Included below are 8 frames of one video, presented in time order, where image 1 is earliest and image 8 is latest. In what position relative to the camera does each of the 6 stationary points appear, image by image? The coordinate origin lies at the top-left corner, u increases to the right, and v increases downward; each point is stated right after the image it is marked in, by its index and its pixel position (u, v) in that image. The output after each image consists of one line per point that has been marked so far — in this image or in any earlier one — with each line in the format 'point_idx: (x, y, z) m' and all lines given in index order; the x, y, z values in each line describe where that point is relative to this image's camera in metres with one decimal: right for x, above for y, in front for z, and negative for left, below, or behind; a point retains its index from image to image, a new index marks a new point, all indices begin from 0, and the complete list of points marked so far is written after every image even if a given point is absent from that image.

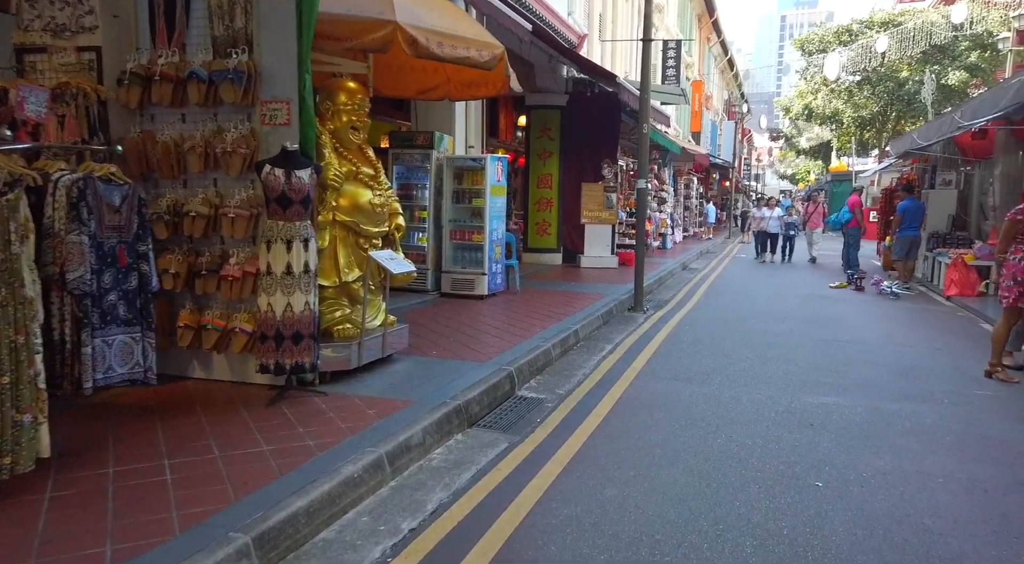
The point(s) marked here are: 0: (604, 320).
0: (+1.2, -0.5, +9.2) m
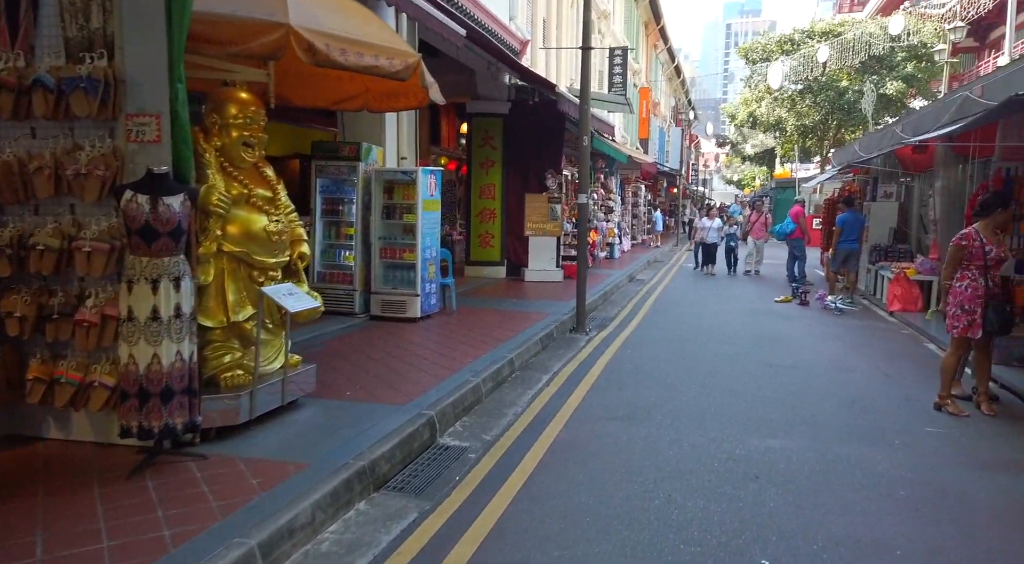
0: (+0.4, -0.7, +8.7) m
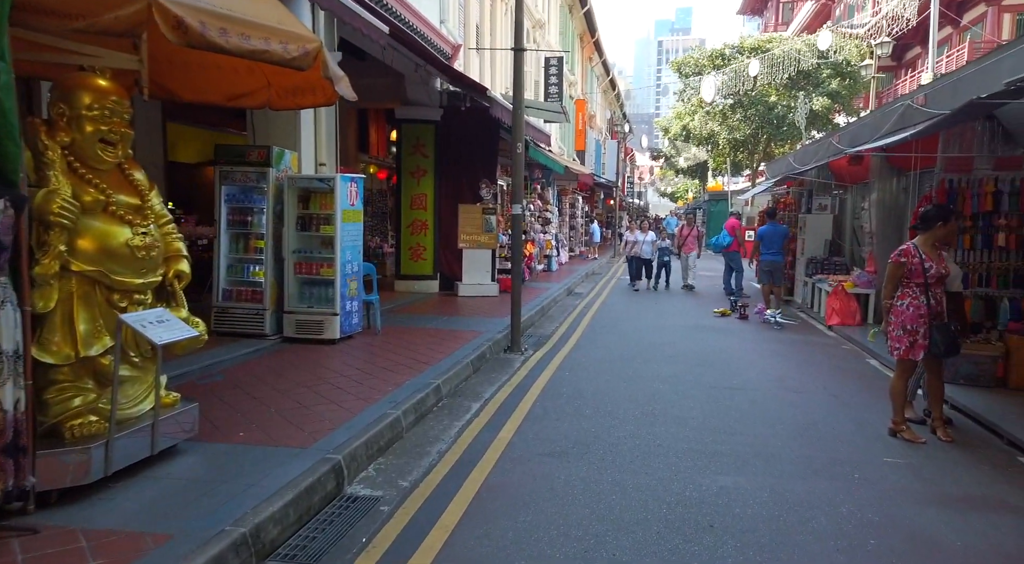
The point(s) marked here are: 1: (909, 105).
0: (-0.4, -0.9, +8.0) m
1: (+4.2, +1.9, +7.7) m
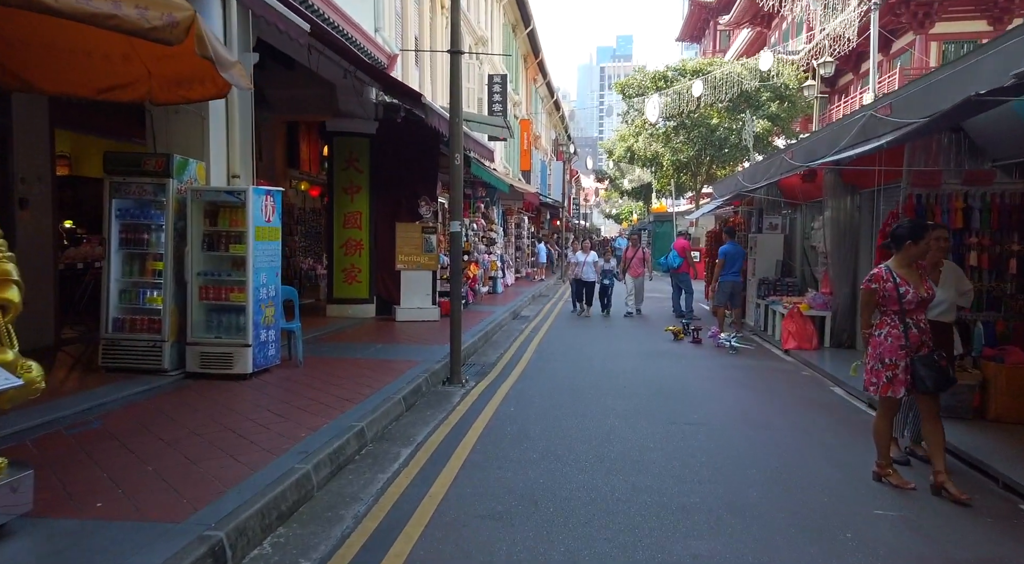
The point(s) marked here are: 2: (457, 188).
0: (-1.0, -1.2, +7.1) m
1: (+3.6, +1.7, +7.2) m
2: (-0.7, +1.1, +8.7) m
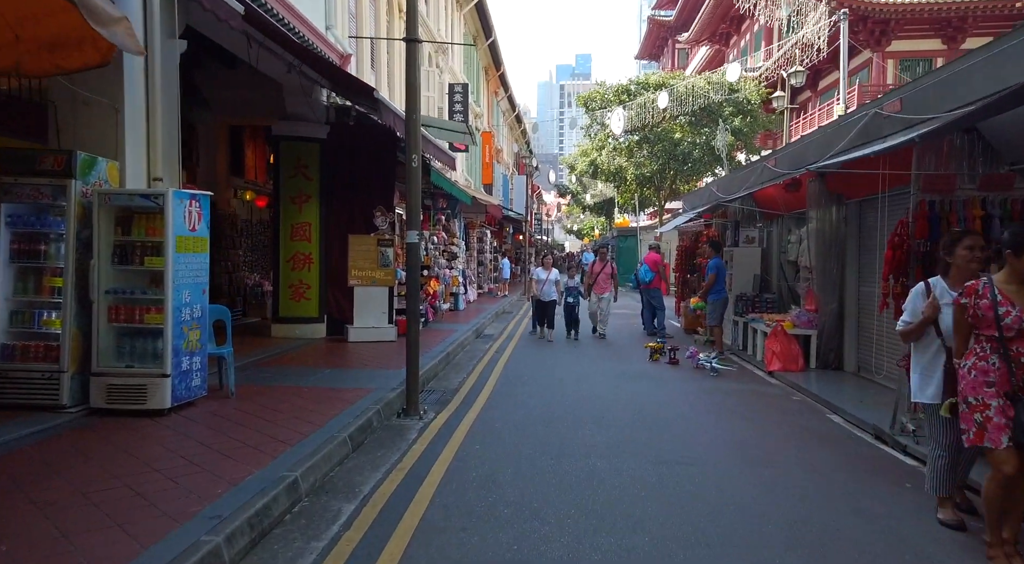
0: (-1.3, -1.3, +6.1) m
1: (+3.2, +1.5, +6.5) m
2: (-1.1, +1.0, +7.8) m
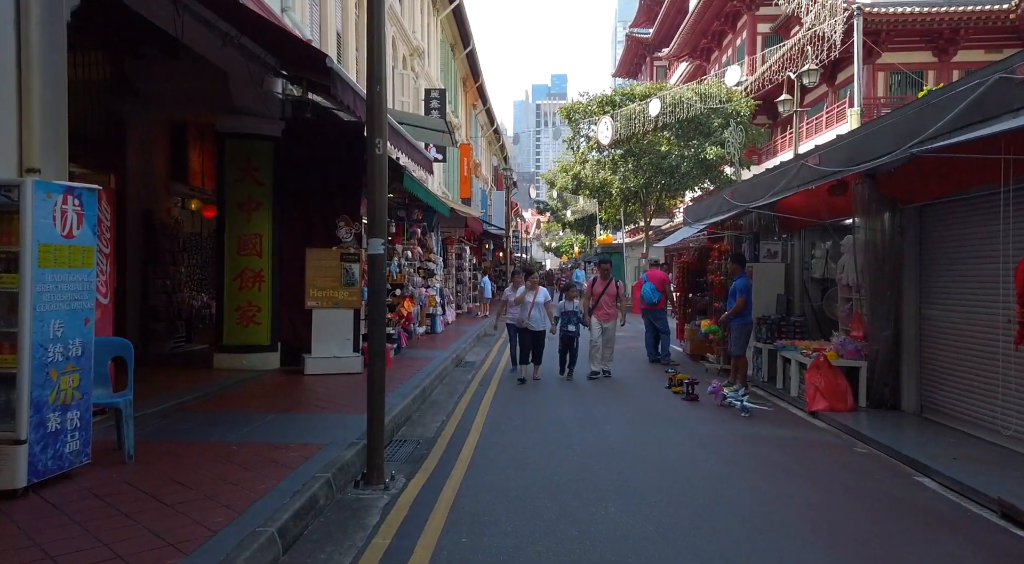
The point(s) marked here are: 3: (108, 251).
0: (-1.3, -1.5, +4.3) m
1: (+3.2, +1.3, +4.9) m
2: (-1.1, +0.8, +6.0) m
3: (-3.9, +0.3, +7.0) m
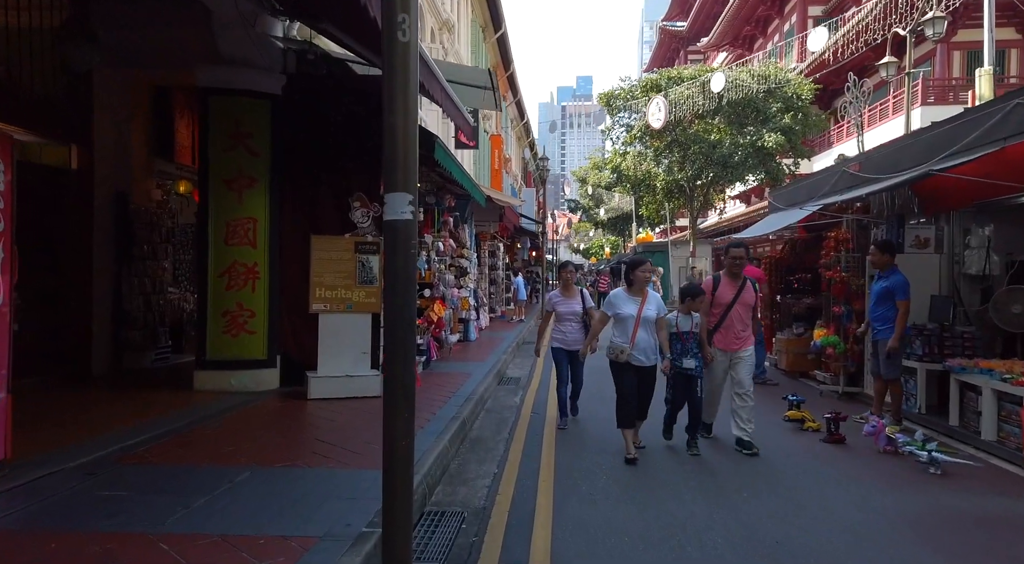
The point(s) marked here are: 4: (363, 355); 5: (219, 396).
0: (-0.8, -1.4, +1.9) m
1: (+3.8, +1.4, +2.4) m
2: (-0.6, +0.8, +3.6) m
3: (-3.3, +0.3, +4.7) m
4: (-1.7, -0.8, +8.4) m
5: (-3.3, -1.2, +8.3) m
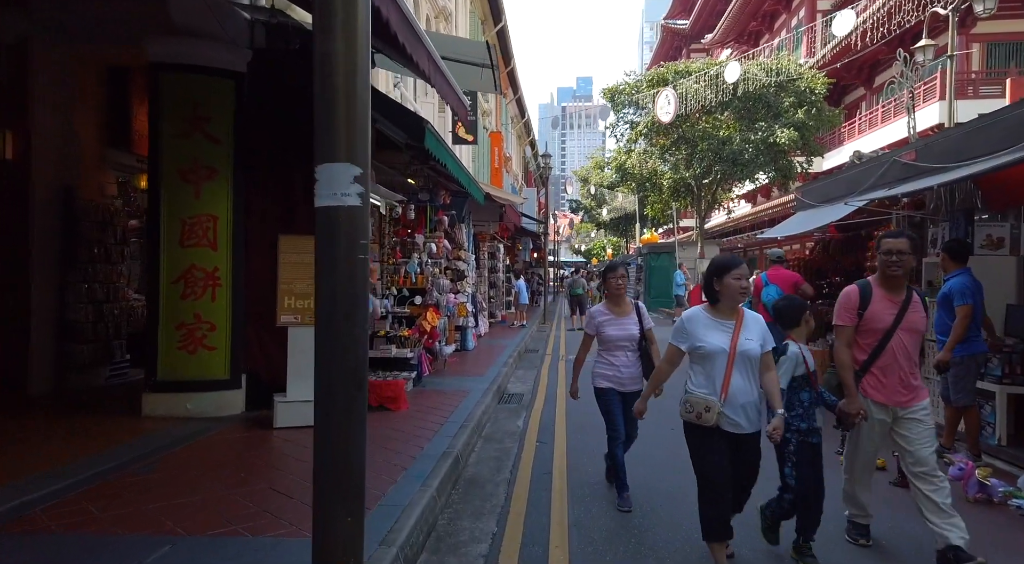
0: (-0.8, -1.5, +0.7) m
1: (+3.8, +1.3, +1.2) m
2: (-0.5, +0.7, +2.4) m
3: (-3.3, +0.3, +3.5) m
4: (-1.7, -0.9, +7.2) m
5: (-3.3, -1.3, +7.1) m
